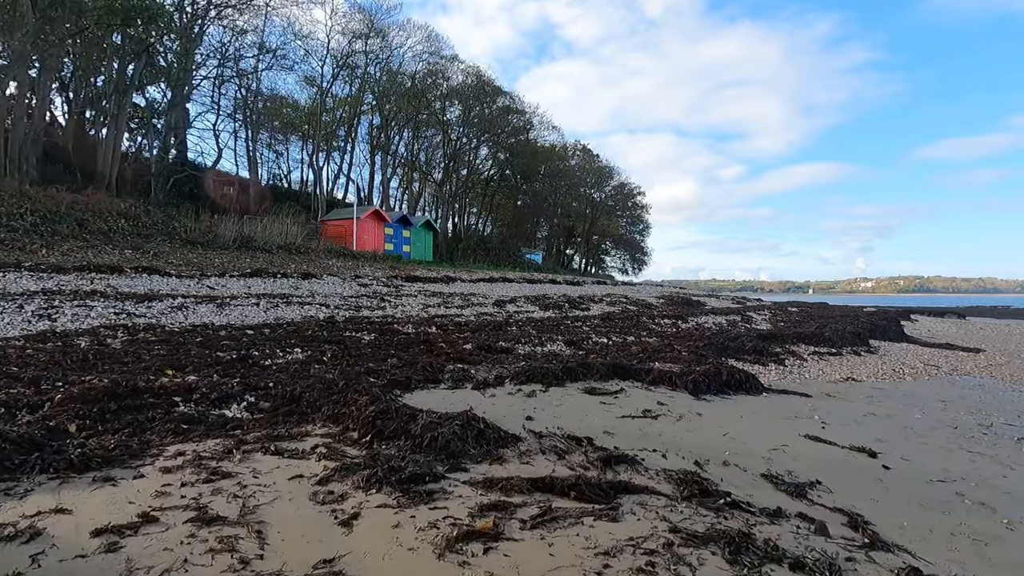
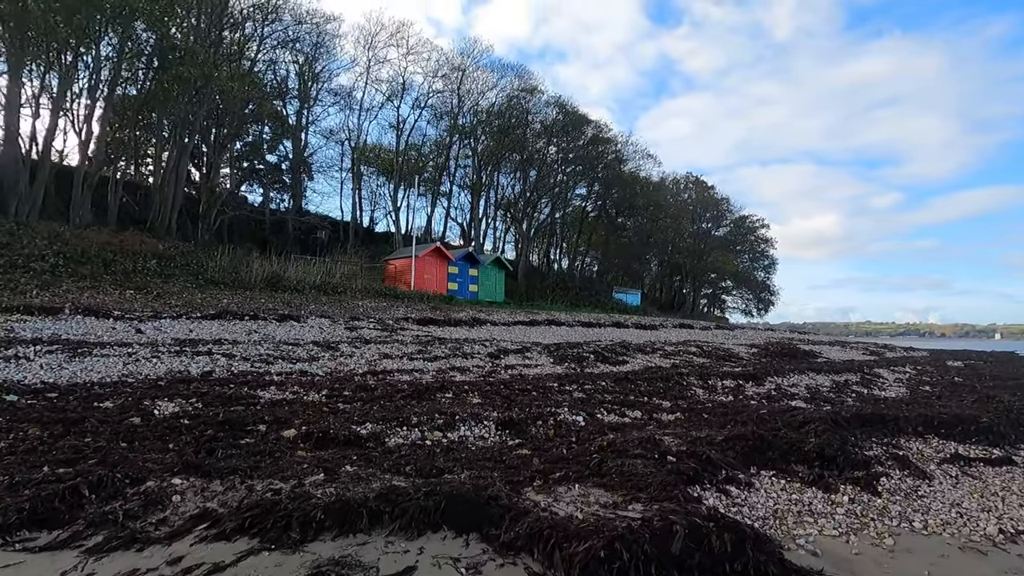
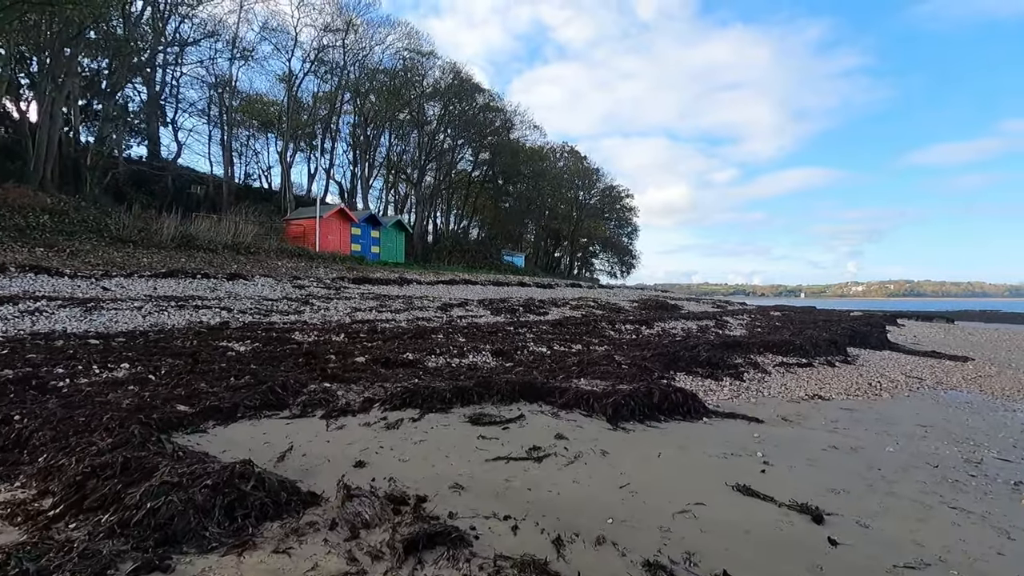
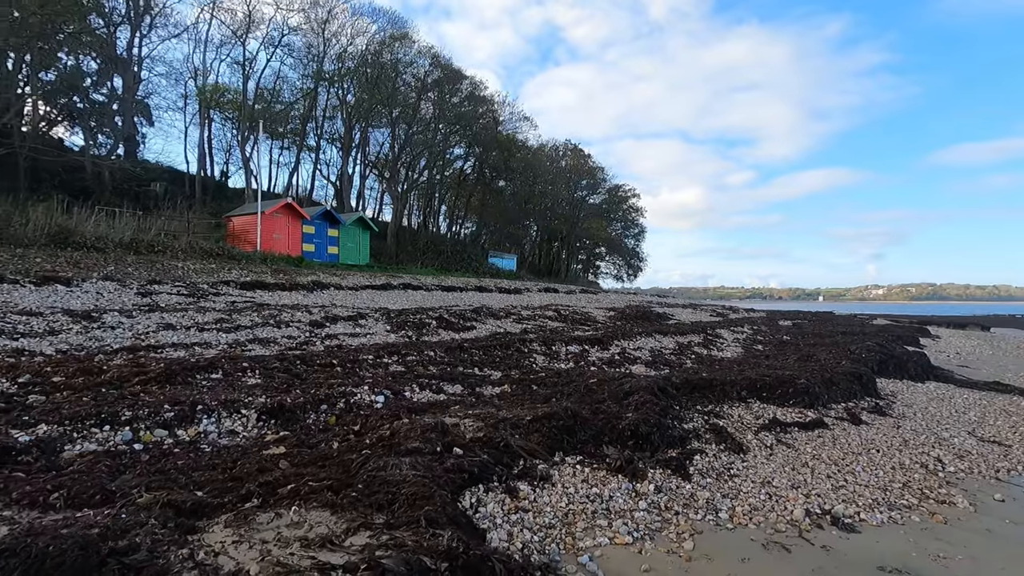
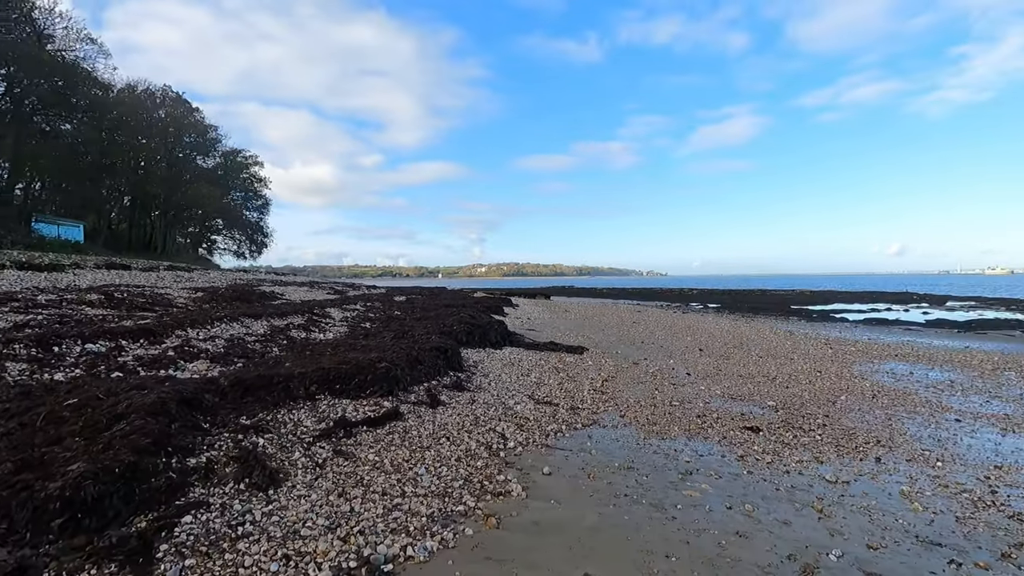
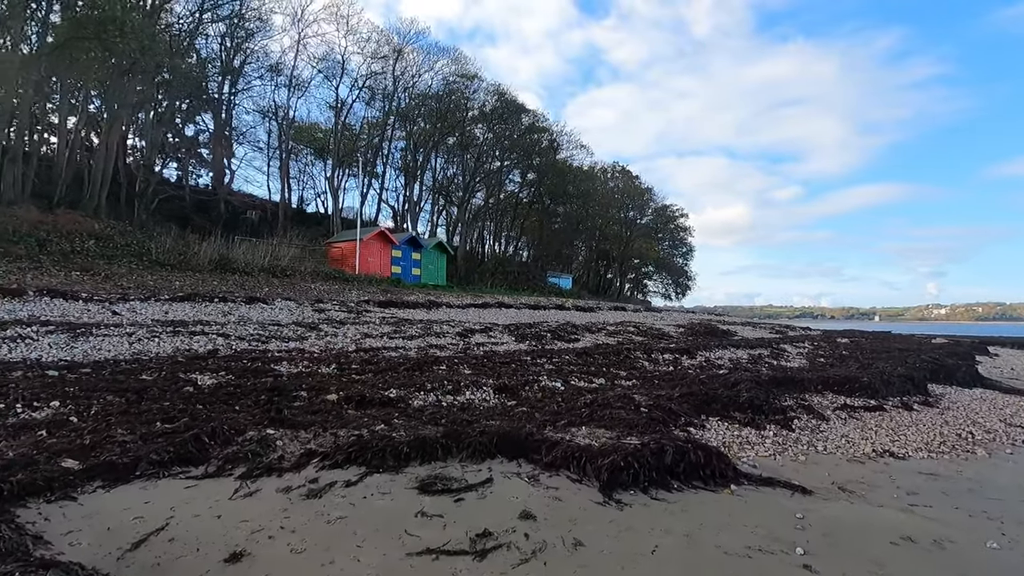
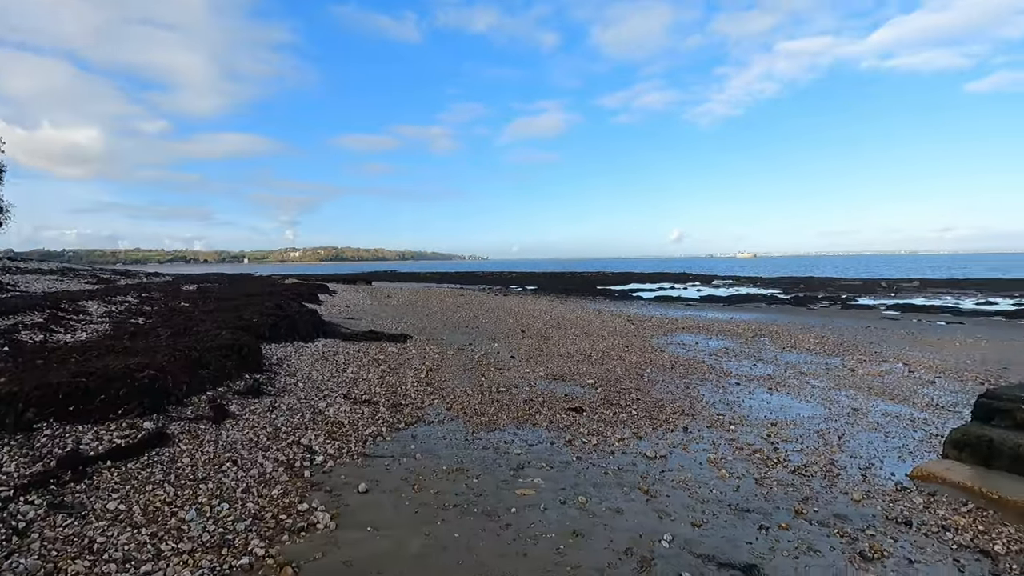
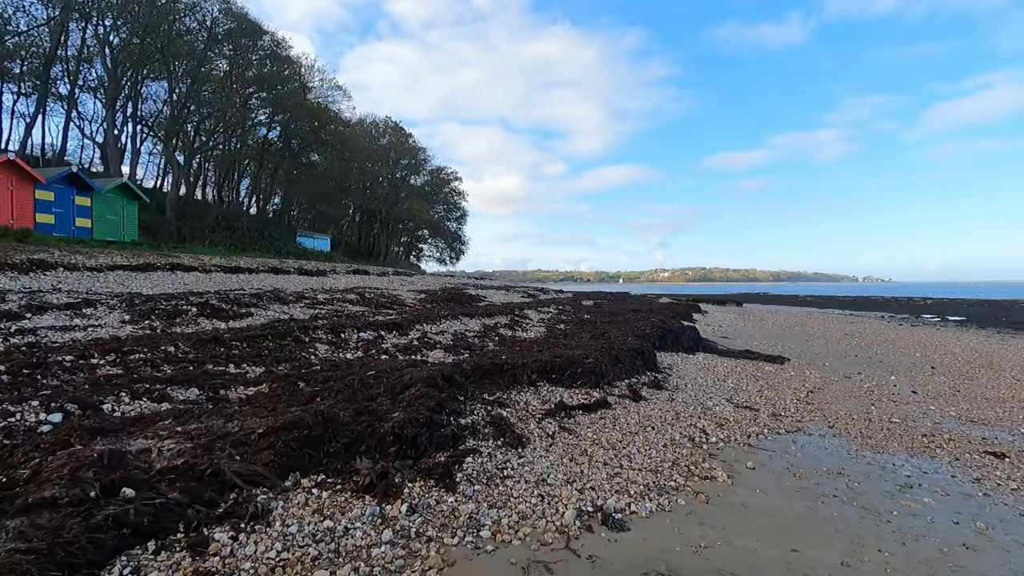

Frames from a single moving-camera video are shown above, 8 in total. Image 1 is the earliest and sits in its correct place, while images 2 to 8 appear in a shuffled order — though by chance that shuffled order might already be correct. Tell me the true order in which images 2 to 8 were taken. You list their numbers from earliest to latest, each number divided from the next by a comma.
3, 6, 2, 4, 8, 5, 7
